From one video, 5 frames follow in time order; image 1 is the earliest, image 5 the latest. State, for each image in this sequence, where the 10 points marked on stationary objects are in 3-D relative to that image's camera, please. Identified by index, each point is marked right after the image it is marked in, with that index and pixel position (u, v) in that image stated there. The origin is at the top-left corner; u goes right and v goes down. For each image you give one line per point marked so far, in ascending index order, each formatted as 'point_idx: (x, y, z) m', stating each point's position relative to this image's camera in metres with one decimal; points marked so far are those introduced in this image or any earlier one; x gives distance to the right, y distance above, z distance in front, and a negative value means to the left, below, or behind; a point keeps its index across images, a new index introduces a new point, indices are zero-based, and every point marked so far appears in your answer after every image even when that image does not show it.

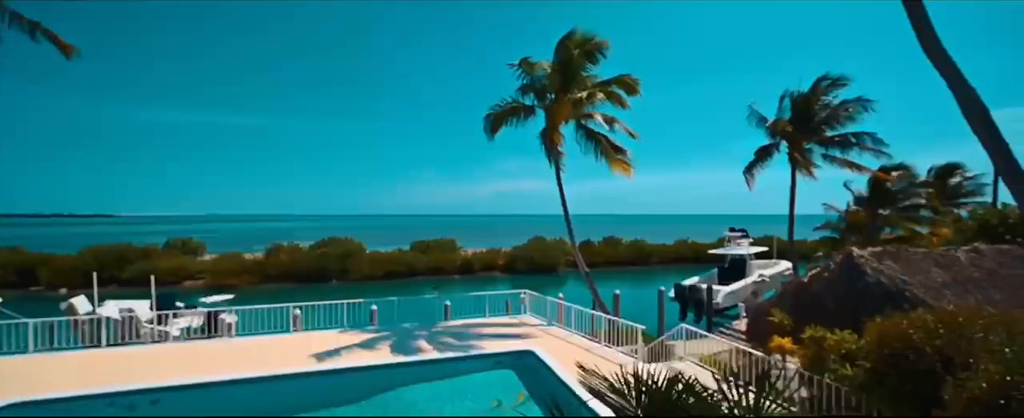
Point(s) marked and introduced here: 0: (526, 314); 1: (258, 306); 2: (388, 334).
0: (+0.4, -3.0, +16.7) m
1: (-4.9, -1.9, +11.3) m
2: (-2.5, -2.7, +12.5) m
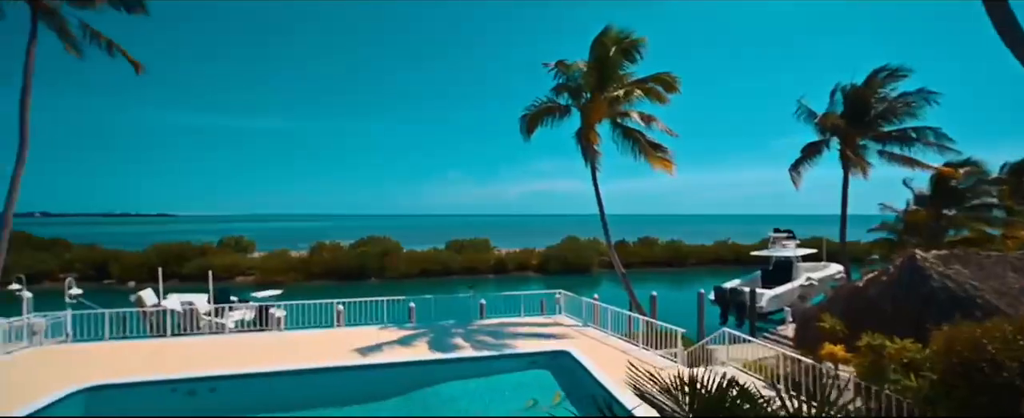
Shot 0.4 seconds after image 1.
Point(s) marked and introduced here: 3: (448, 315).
0: (+1.4, -3.0, +17.0) m
1: (-4.2, -1.9, +12.0) m
2: (-1.8, -2.7, +13.1) m
3: (-1.6, -2.7, +14.9) m
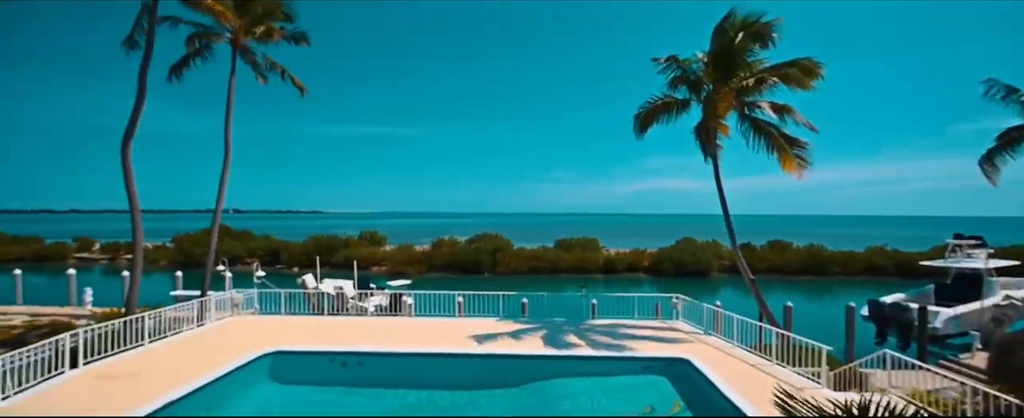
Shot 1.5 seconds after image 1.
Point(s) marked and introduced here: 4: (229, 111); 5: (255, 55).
0: (+4.9, -3.2, +17.2) m
1: (-1.9, -2.0, +13.8) m
2: (+0.7, -2.8, +14.2) m
3: (+1.3, -2.8, +15.9) m
4: (-6.9, +2.4, +14.4) m
5: (-5.9, +3.5, +13.6) m
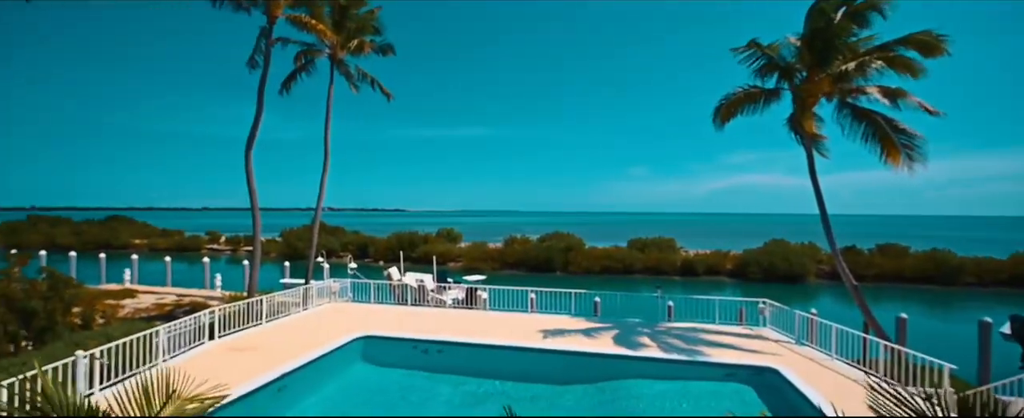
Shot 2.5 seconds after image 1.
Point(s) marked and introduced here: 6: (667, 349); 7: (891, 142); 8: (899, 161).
0: (+7.1, -3.3, +16.7) m
1: (-0.2, -1.9, +14.5) m
2: (+2.4, -2.8, +14.5) m
3: (+3.4, -2.8, +16.0) m
4: (-5.0, +2.5, +16.0) m
5: (-4.1, +3.6, +15.0) m
6: (+2.9, -2.6, +11.1) m
7: (+6.3, +1.1, +9.8) m
8: (+6.6, +0.8, +10.0) m
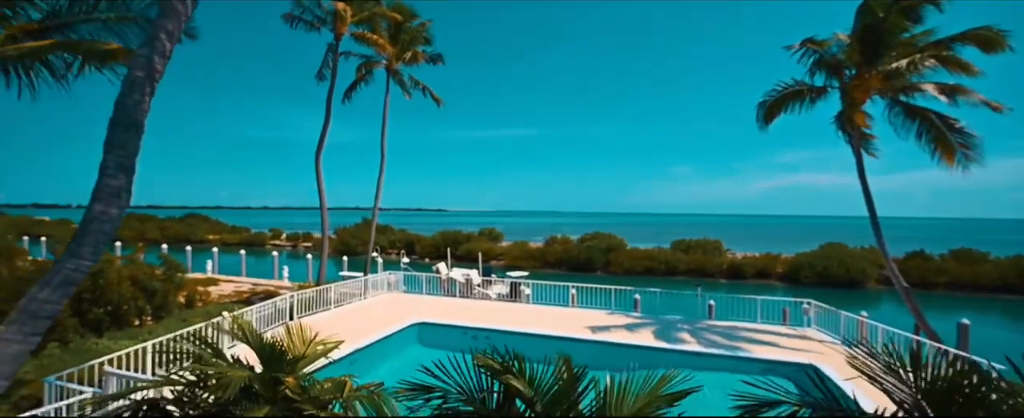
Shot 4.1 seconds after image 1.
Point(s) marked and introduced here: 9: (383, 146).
0: (+8.3, -3.3, +16.5) m
1: (+0.9, -2.0, +15.0) m
2: (+3.5, -2.9, +14.7) m
3: (+4.6, -2.8, +16.2) m
4: (-3.7, +2.5, +16.8) m
5: (-3.0, +3.6, +15.7) m
6: (+3.7, -2.7, +11.3) m
7: (+7.0, +1.1, +9.7) m
8: (+7.3, +0.8, +9.9) m
9: (-3.9, +1.9, +17.1) m
